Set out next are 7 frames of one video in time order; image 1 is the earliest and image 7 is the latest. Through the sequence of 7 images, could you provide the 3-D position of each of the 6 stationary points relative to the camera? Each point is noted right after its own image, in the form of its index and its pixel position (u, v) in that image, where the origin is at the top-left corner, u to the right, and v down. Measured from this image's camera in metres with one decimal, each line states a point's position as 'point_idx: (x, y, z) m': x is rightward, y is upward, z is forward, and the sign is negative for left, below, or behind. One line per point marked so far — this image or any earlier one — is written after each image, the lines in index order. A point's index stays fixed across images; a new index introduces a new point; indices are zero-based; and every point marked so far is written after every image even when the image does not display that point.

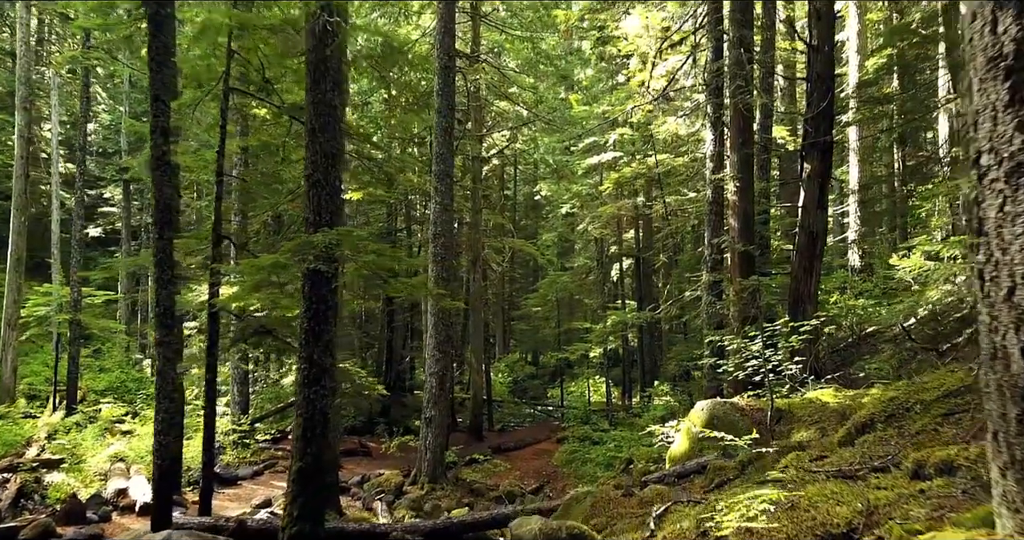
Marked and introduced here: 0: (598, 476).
0: (+1.6, -3.8, +13.4) m
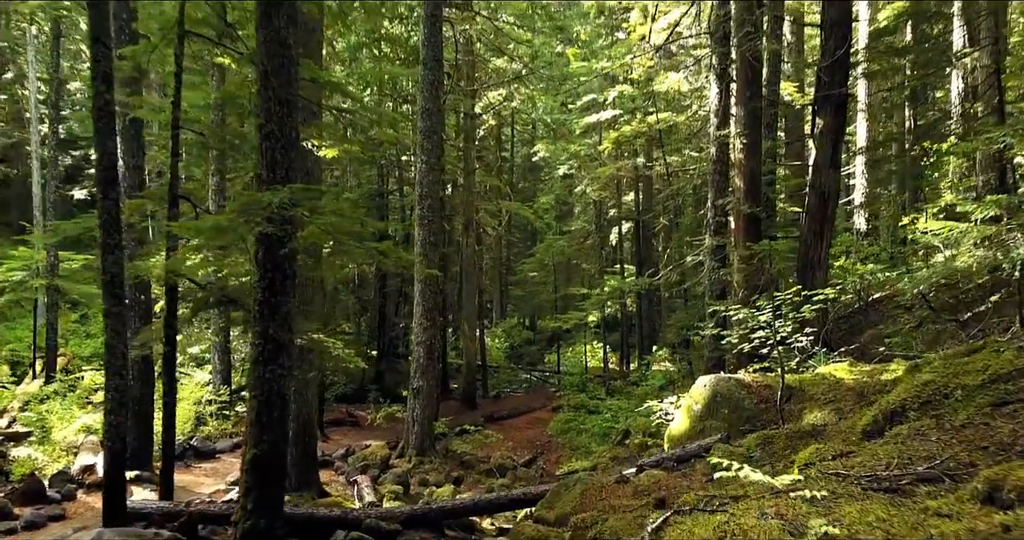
0: (+1.4, -3.2, +12.9) m
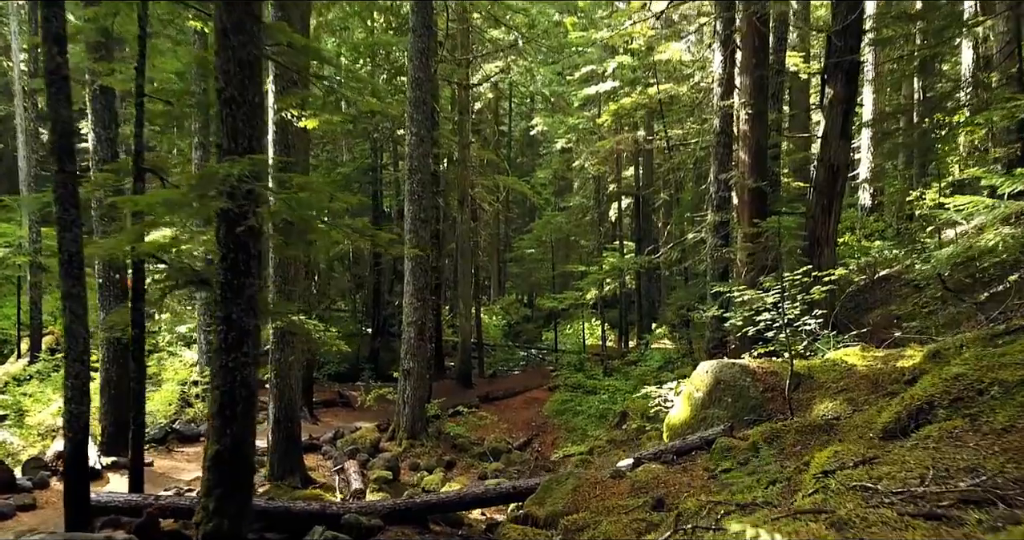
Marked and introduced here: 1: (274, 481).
0: (+1.3, -2.8, +12.5) m
1: (-2.9, -2.6, +8.8) m
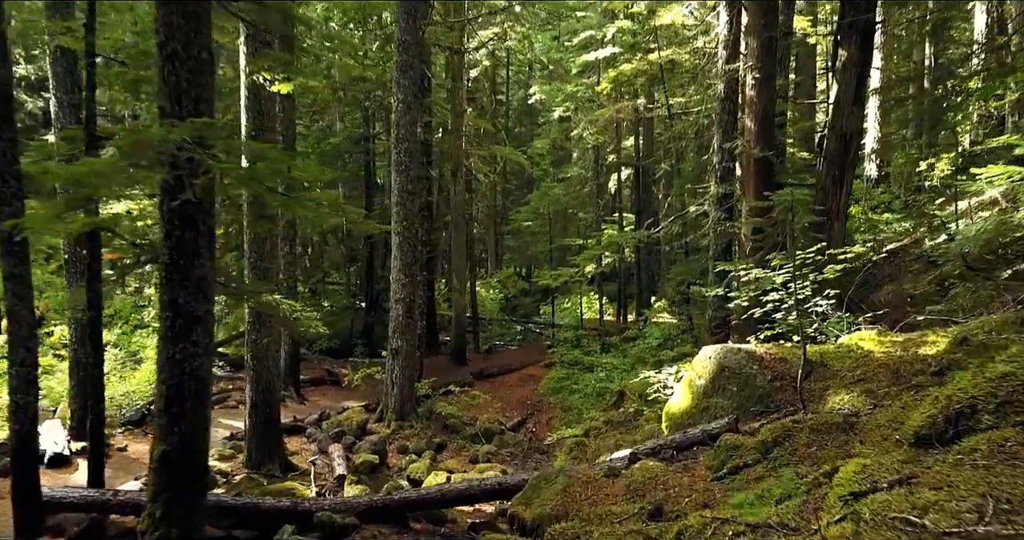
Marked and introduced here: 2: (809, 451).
0: (+1.2, -2.4, +12.1) m
1: (-3.0, -2.3, +8.4) m
2: (+1.7, -1.0, +4.1) m
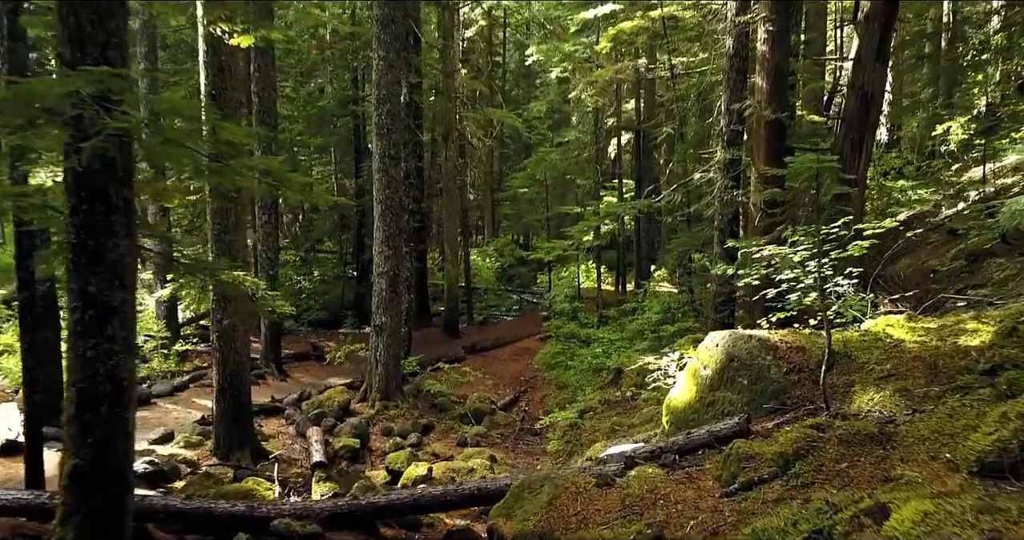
0: (+1.1, -1.9, +11.5) m
1: (-3.1, -2.0, +7.8) m
2: (+1.5, -0.9, +3.4) m
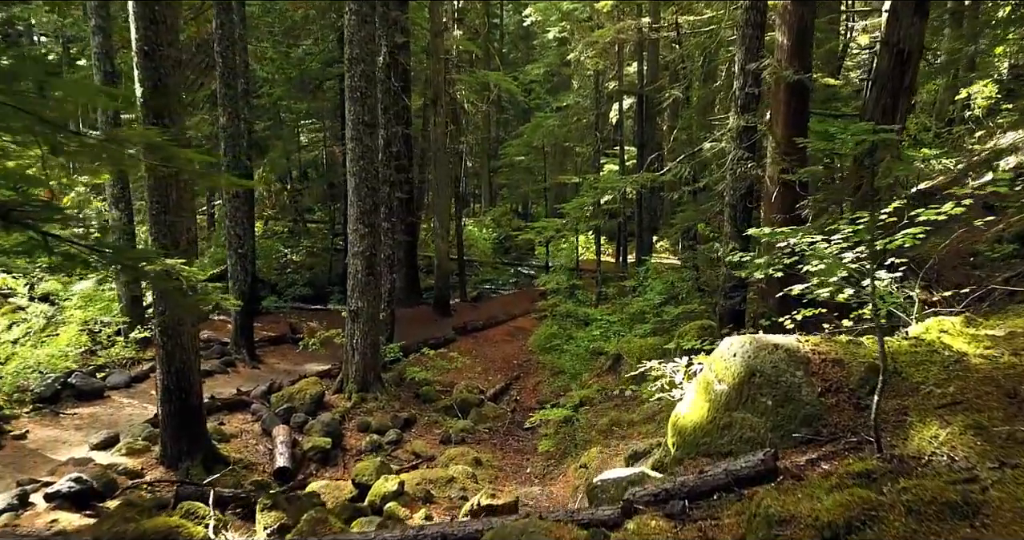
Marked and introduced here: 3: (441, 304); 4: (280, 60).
0: (+1.0, -1.6, +10.6) m
1: (-3.3, -1.9, +6.9) m
2: (+1.4, -1.0, +2.5) m
3: (-1.6, -0.8, +15.9) m
4: (-5.8, +5.2, +18.0) m
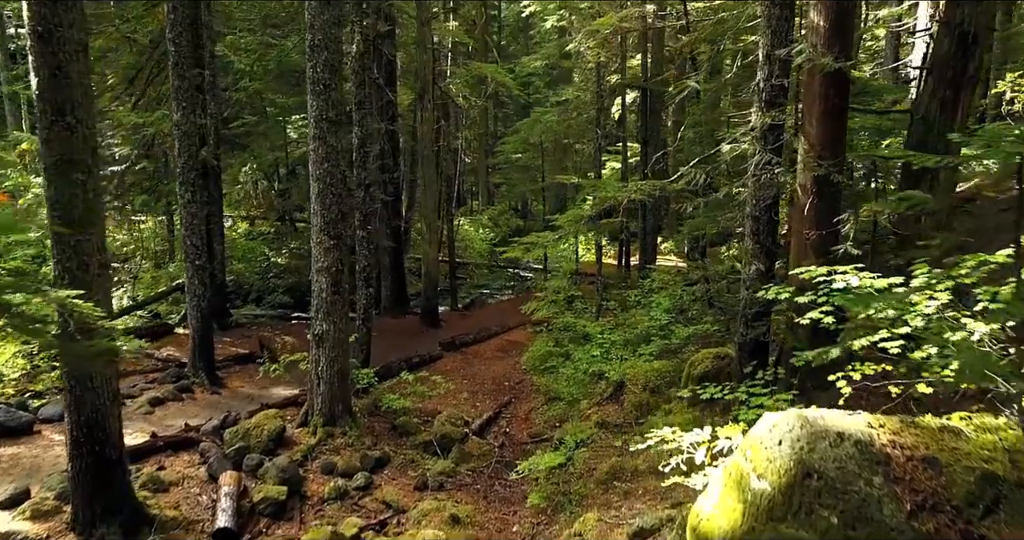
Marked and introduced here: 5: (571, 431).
0: (+0.8, -1.8, +9.4) m
1: (-3.5, -2.1, +5.7) m
2: (+1.2, -1.3, +1.3) m
3: (-1.7, -0.9, +14.7) m
4: (-5.9, +5.1, +16.7) m
5: (+0.7, -1.9, +8.6) m
